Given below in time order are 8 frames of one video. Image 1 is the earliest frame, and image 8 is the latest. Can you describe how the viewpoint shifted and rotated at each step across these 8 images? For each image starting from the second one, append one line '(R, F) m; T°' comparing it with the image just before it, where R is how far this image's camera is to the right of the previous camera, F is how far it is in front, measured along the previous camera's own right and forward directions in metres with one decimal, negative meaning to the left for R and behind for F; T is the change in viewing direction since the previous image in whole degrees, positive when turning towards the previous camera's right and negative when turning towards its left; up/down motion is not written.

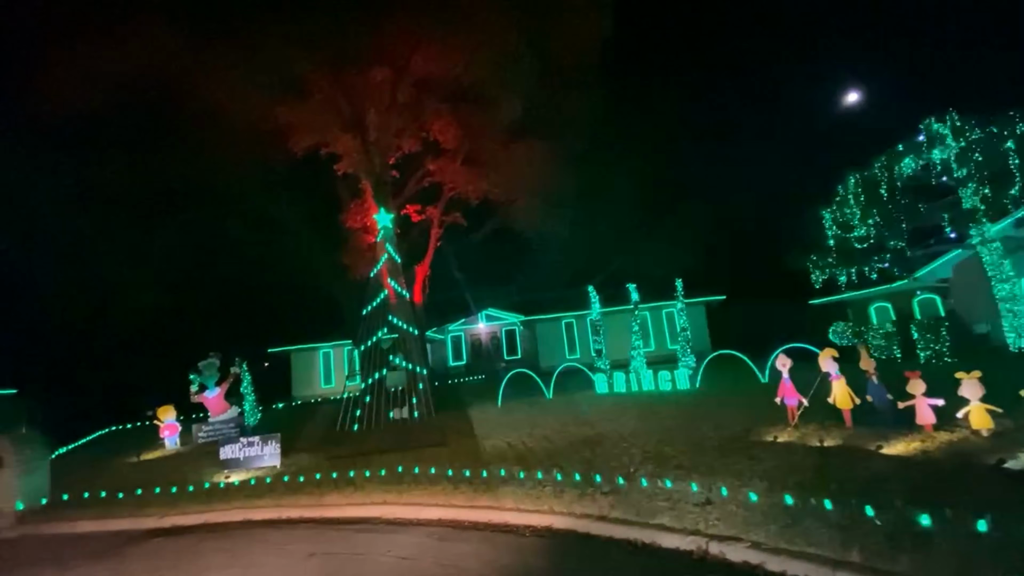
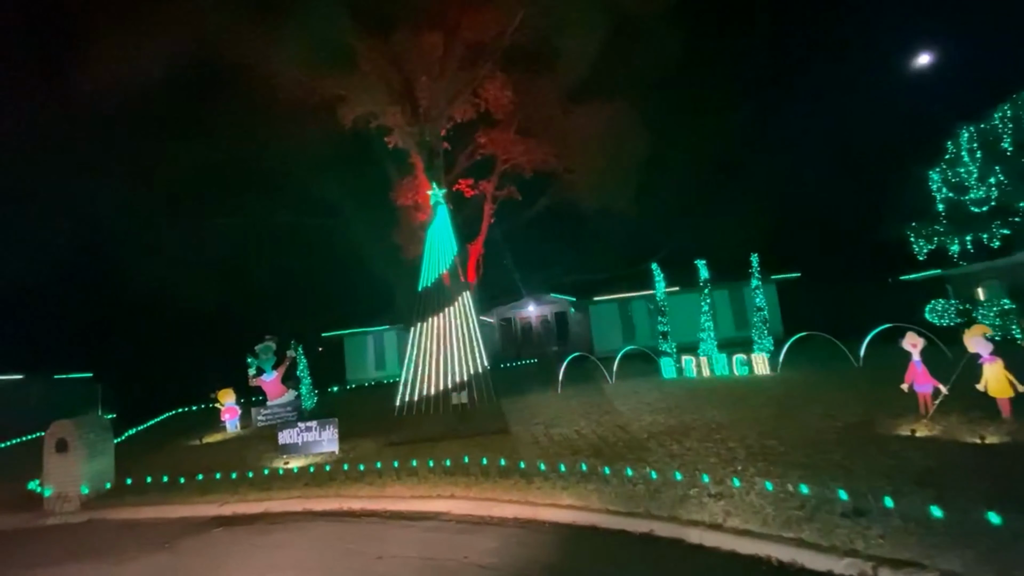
(-0.7, +1.3) m; -5°
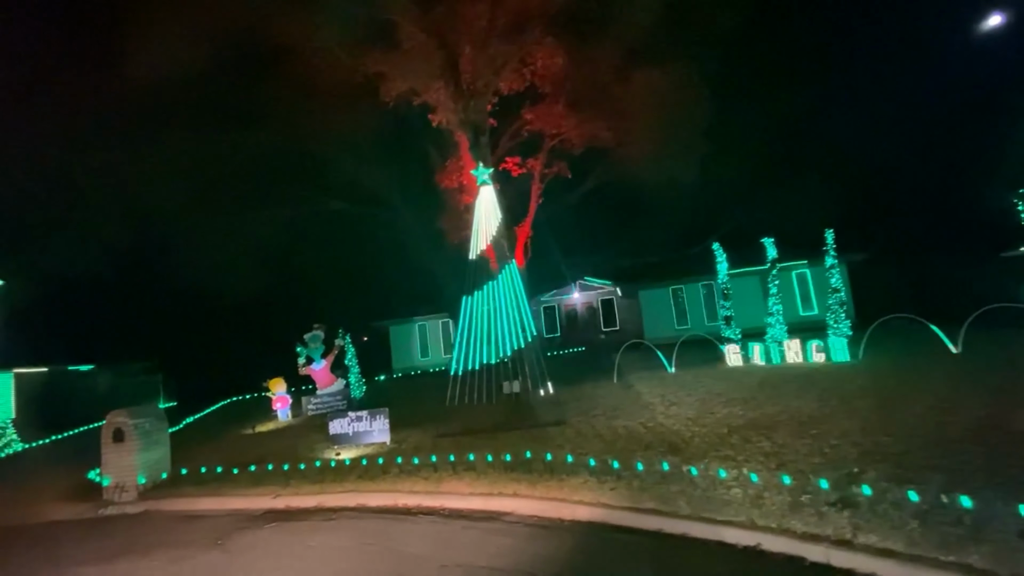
(-0.5, +1.0) m; -5°
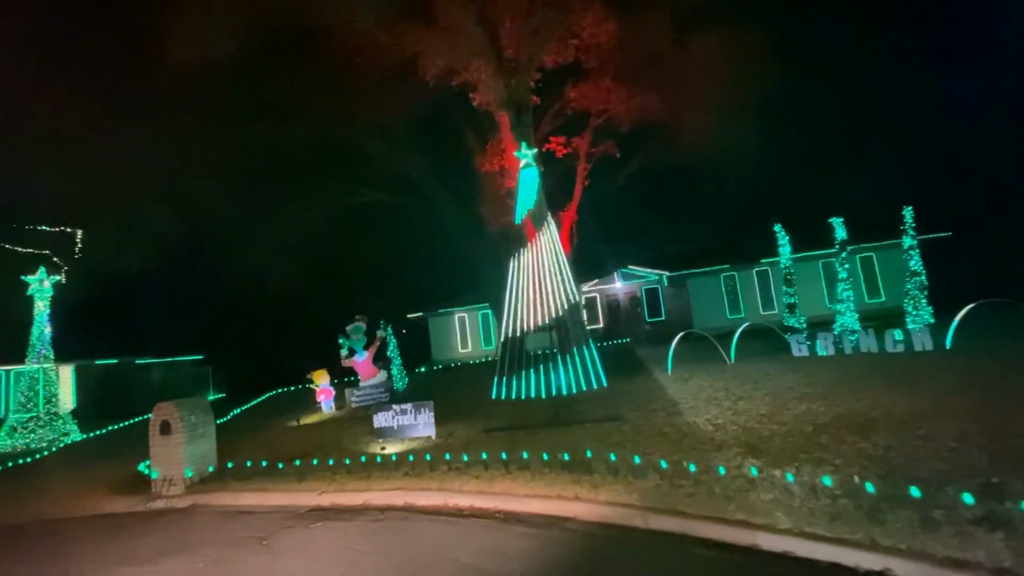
(-0.4, +0.8) m; -4°
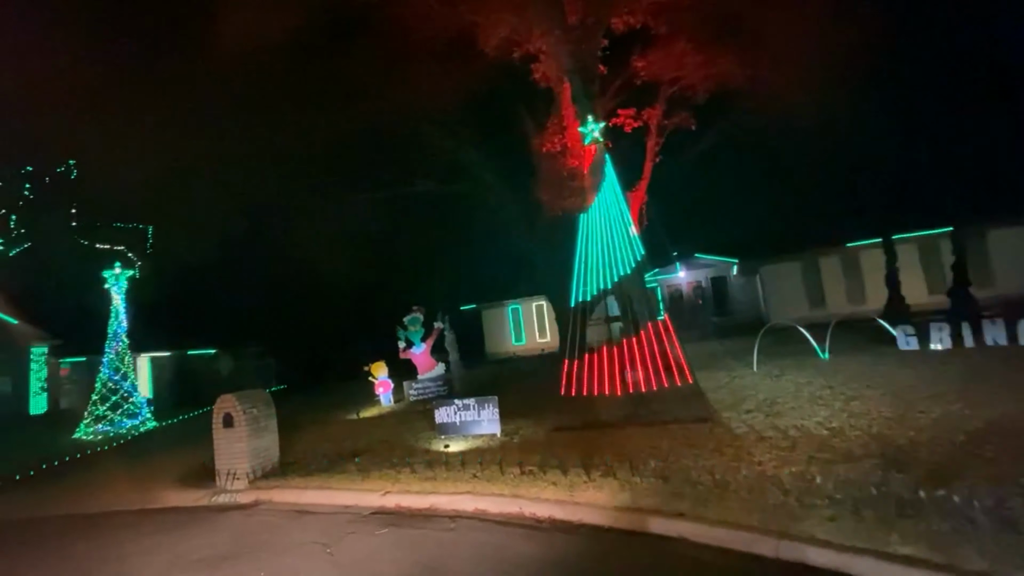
(-0.6, +1.0) m; -6°
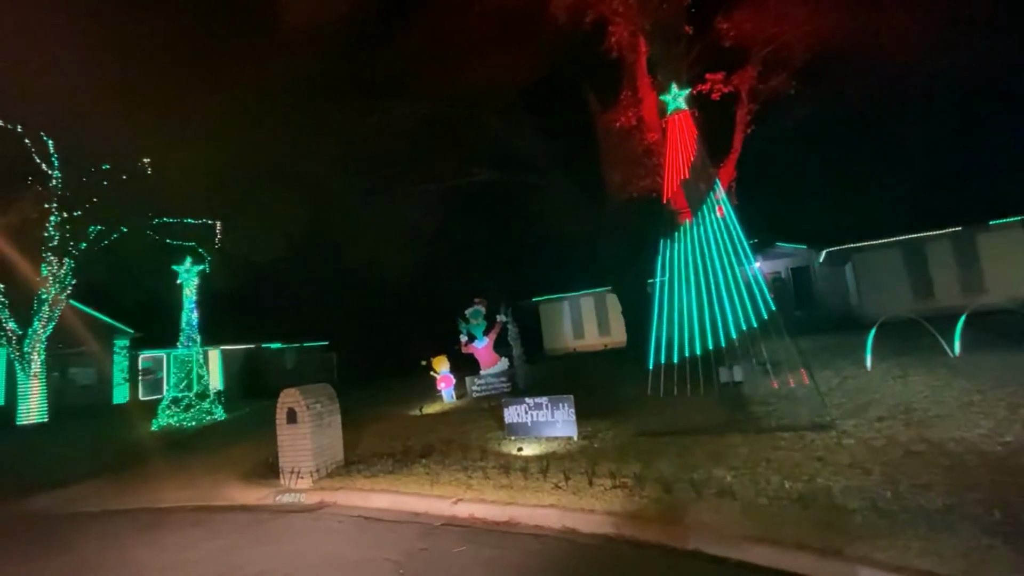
(-0.6, +1.1) m; -6°
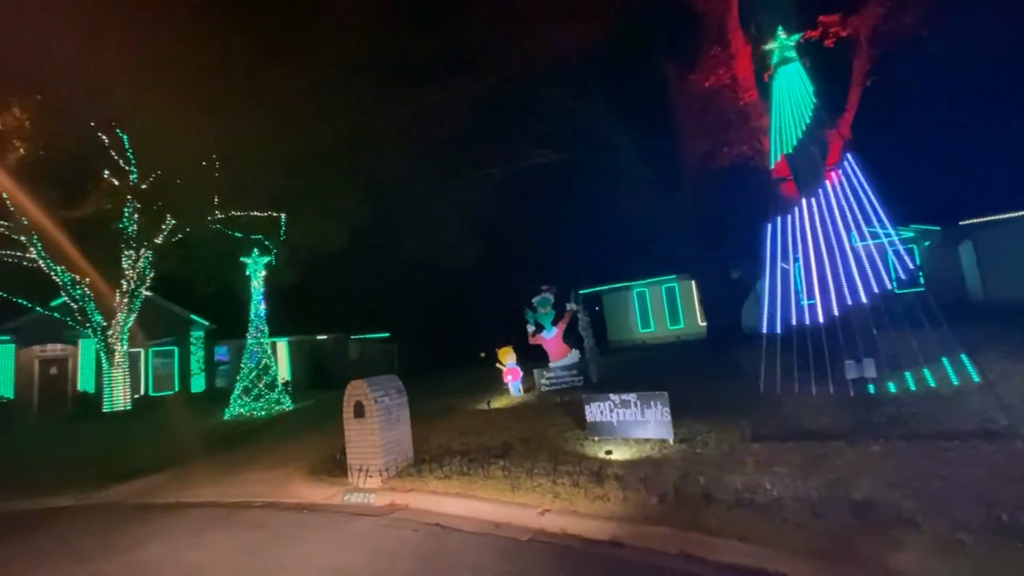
(-0.7, +1.2) m; -6°
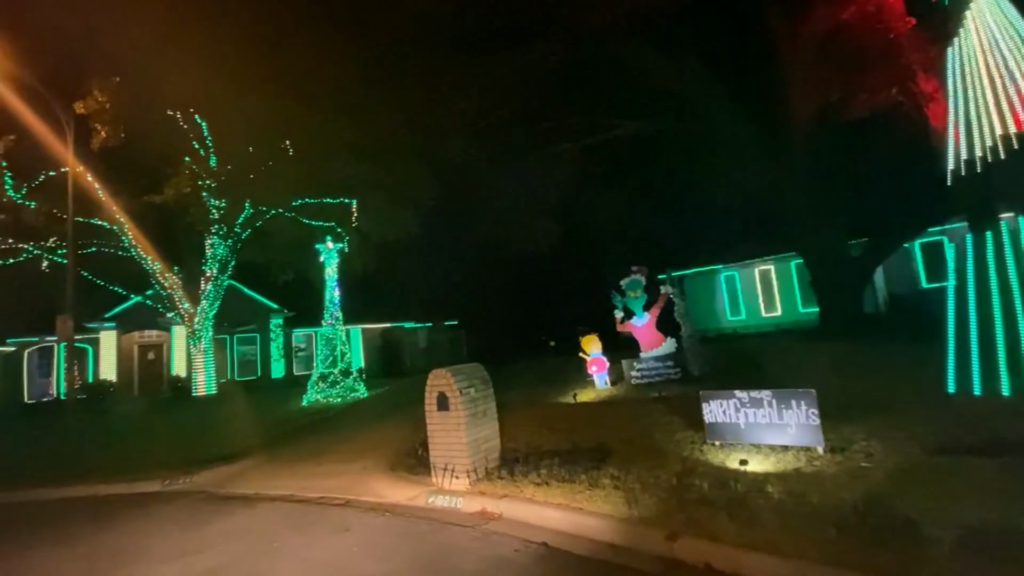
(-0.8, +1.3) m; -7°
